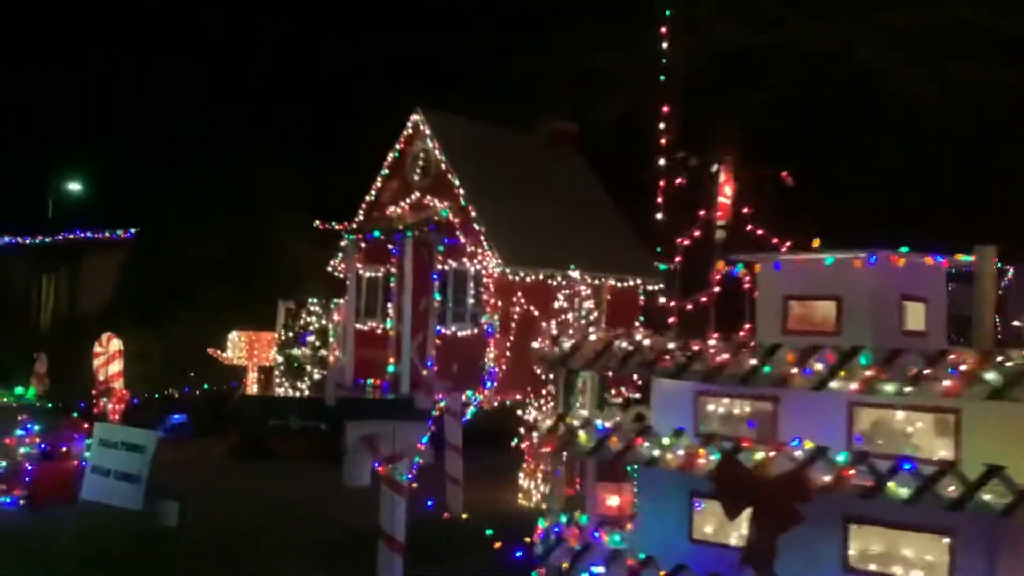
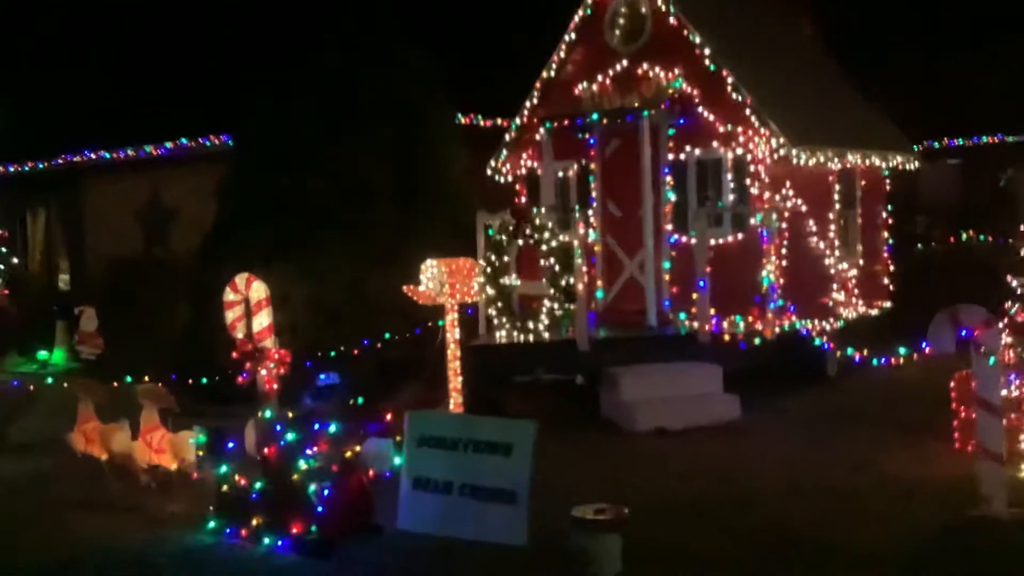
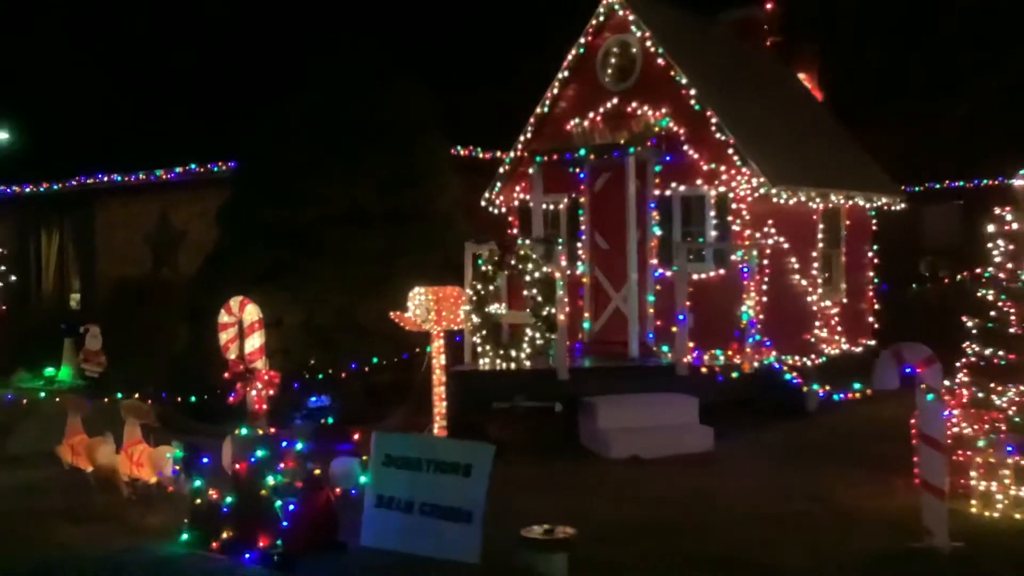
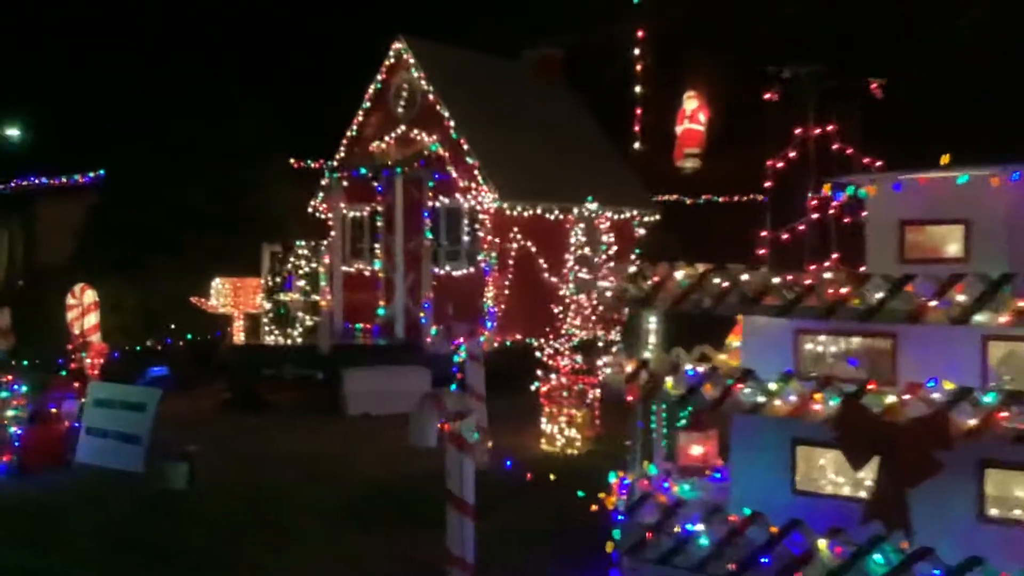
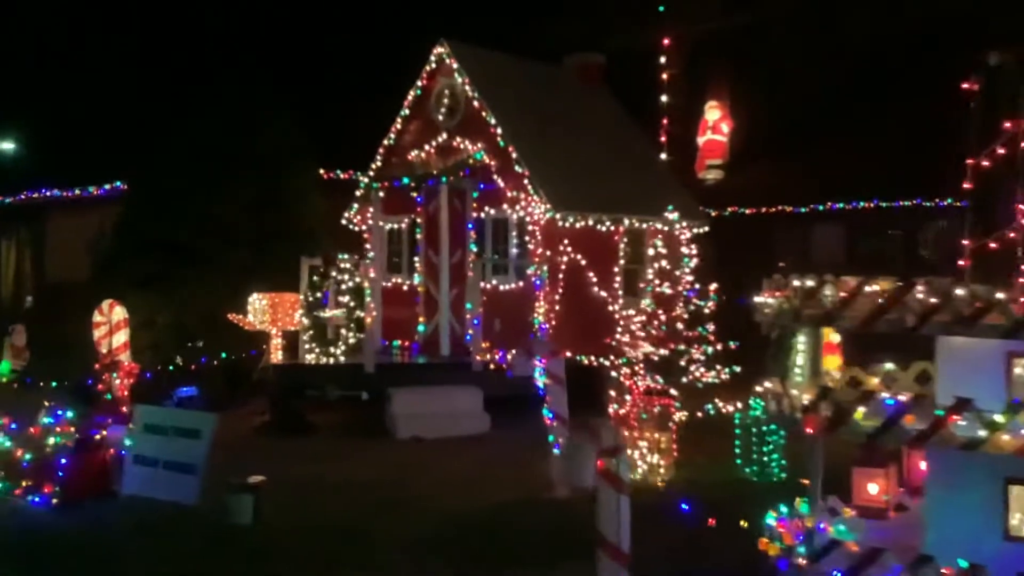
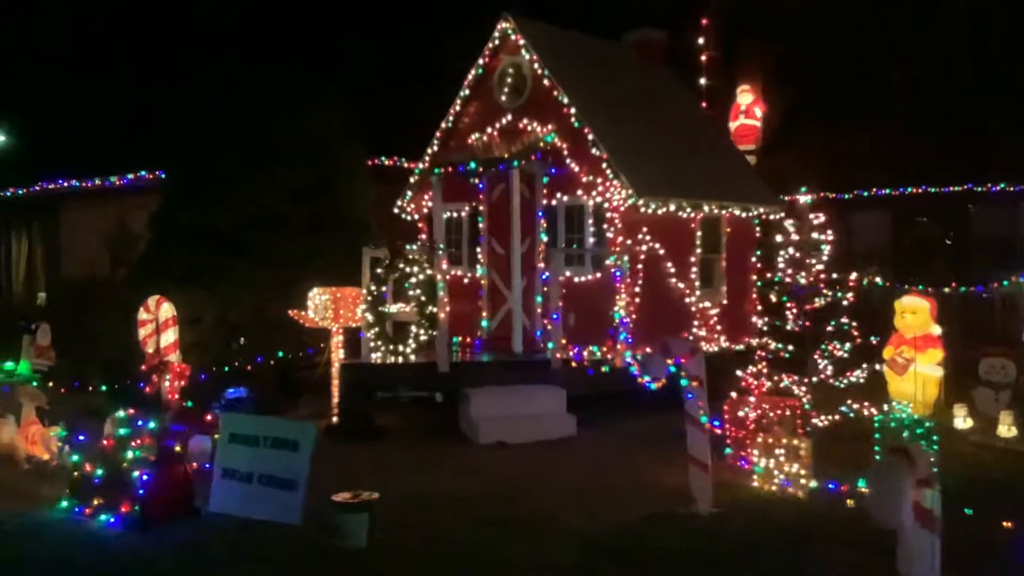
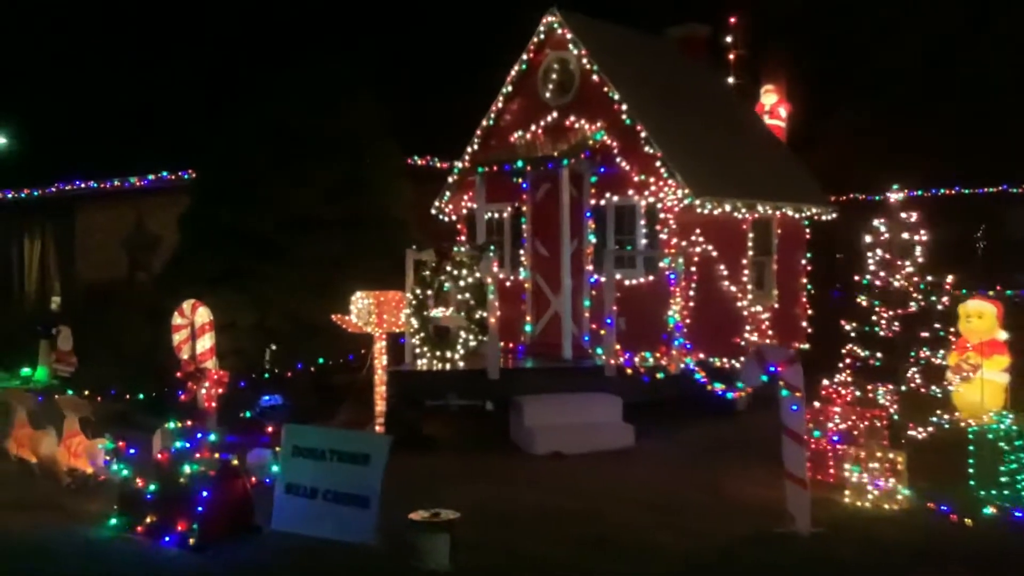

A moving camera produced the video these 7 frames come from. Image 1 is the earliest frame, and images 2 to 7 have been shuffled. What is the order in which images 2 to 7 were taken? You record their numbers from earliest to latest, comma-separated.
4, 5, 6, 7, 3, 2
